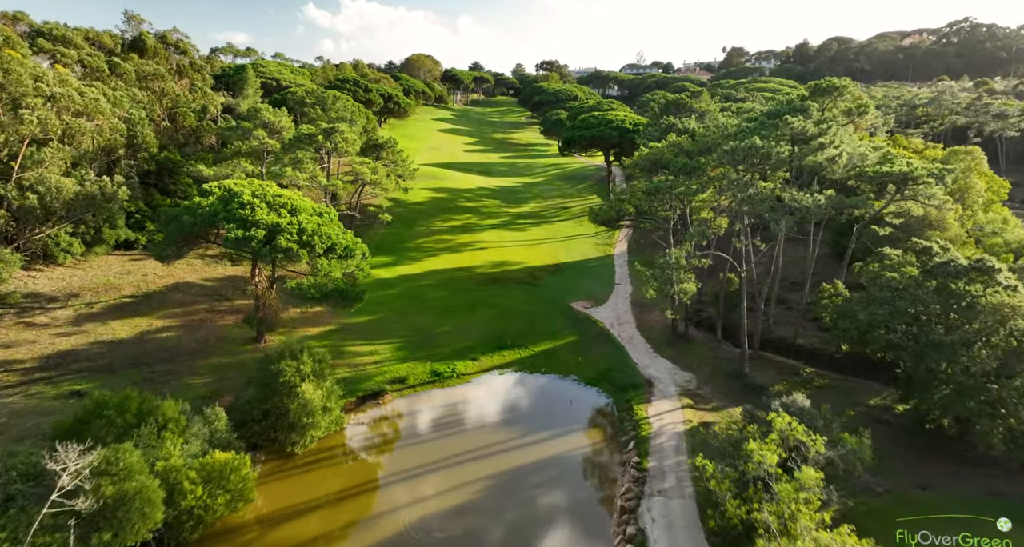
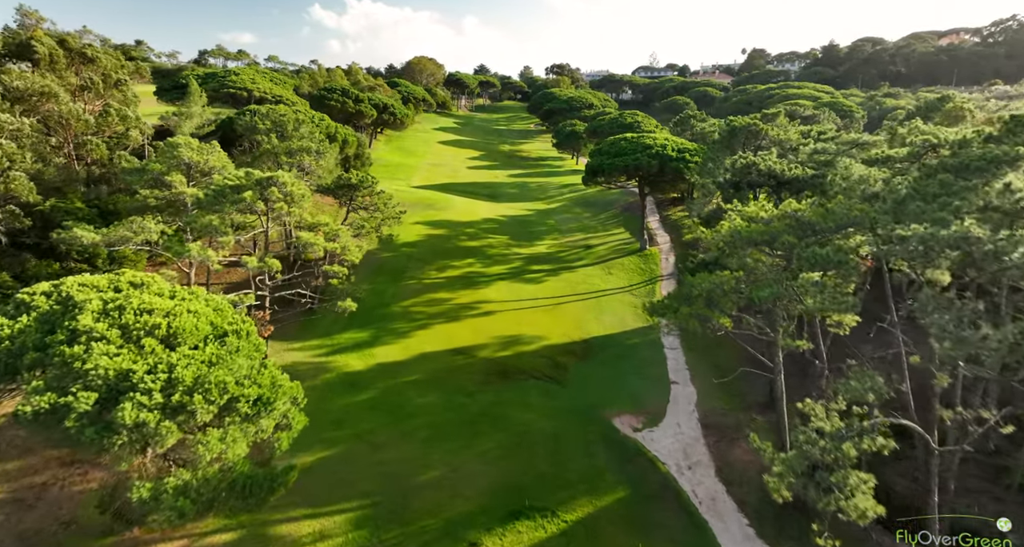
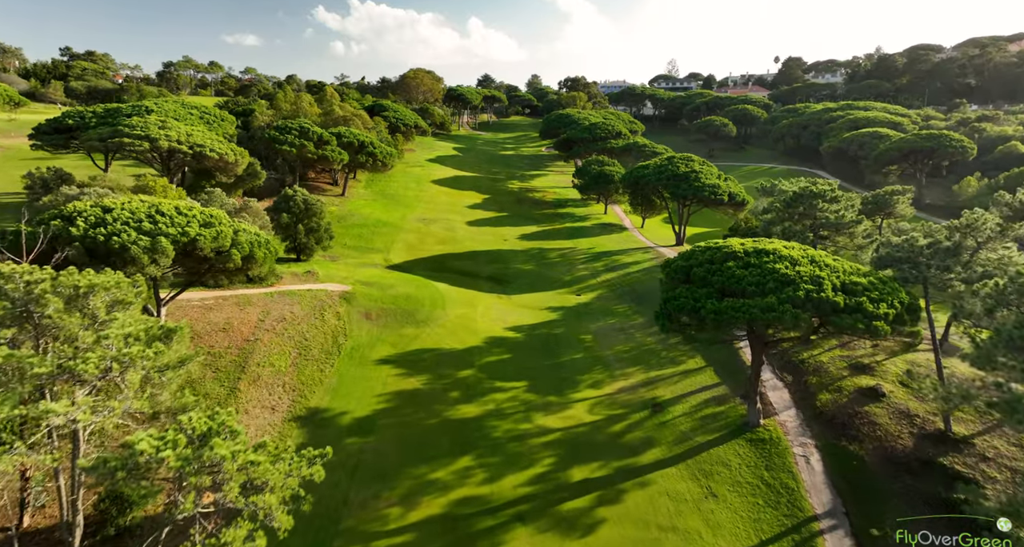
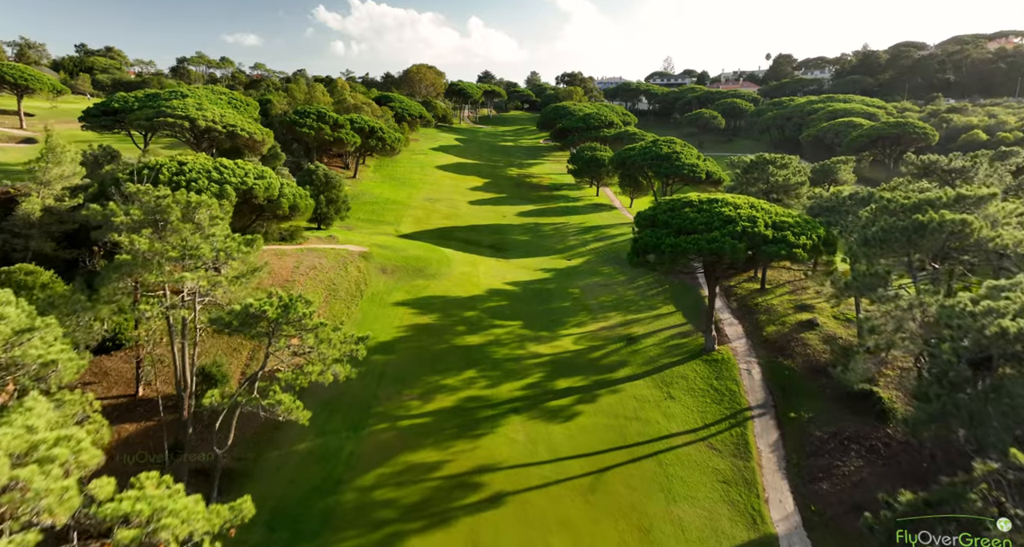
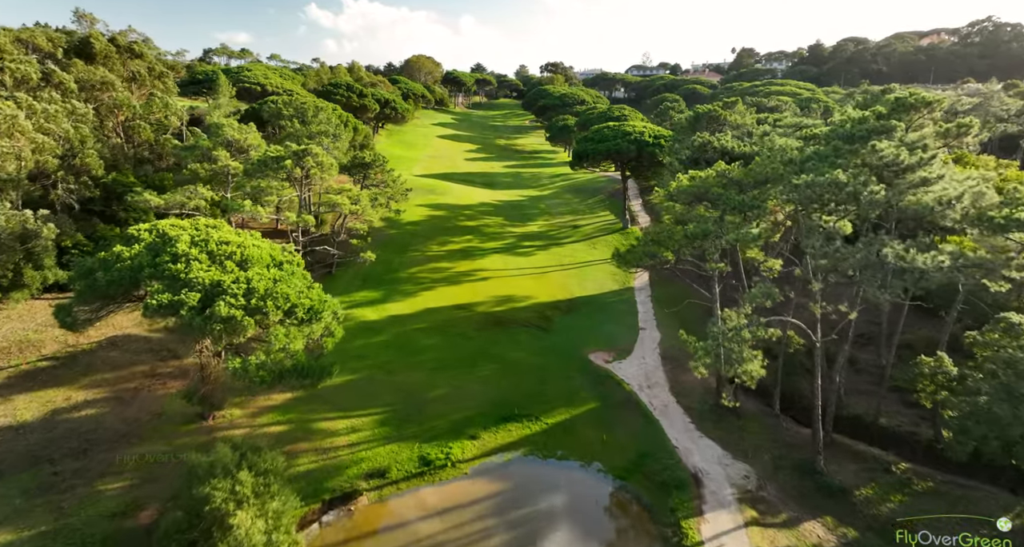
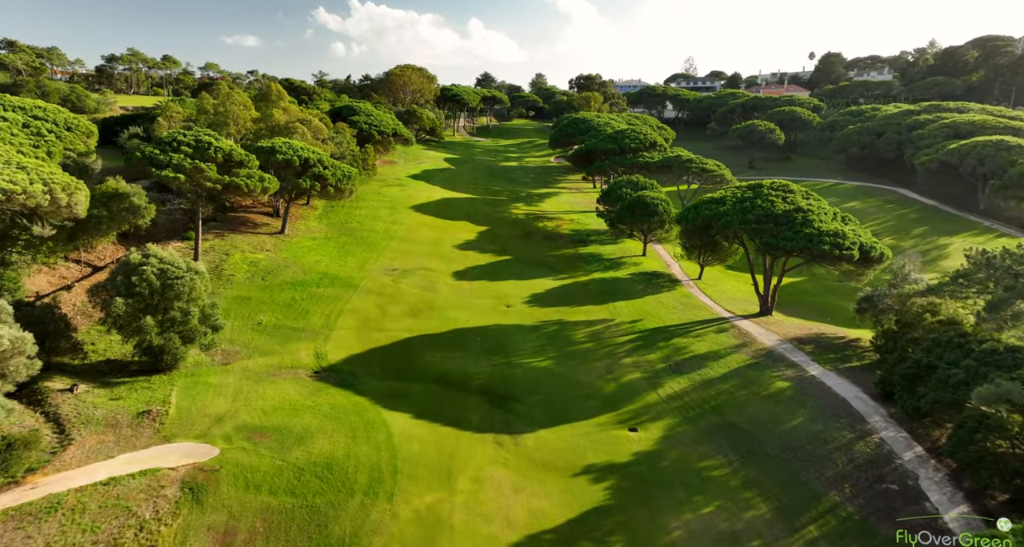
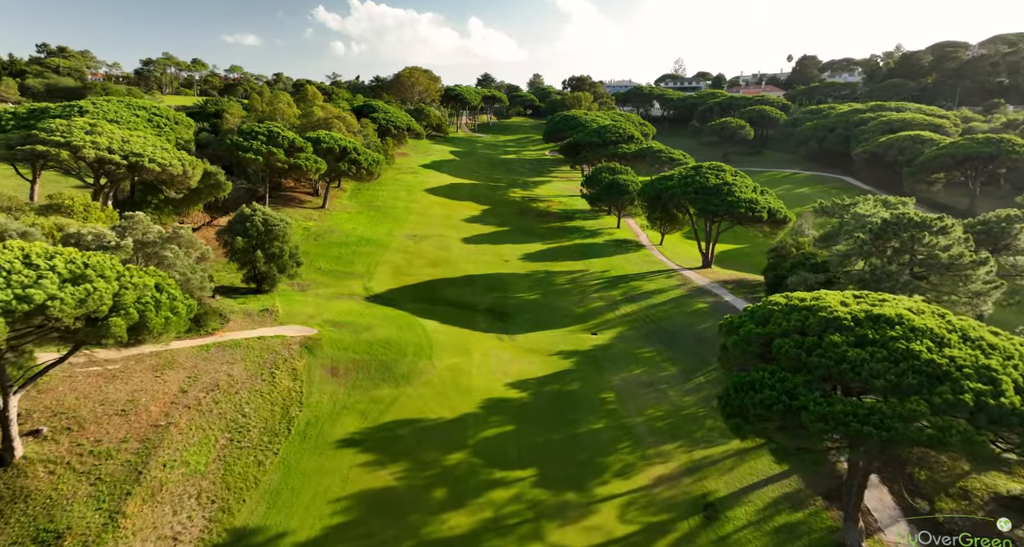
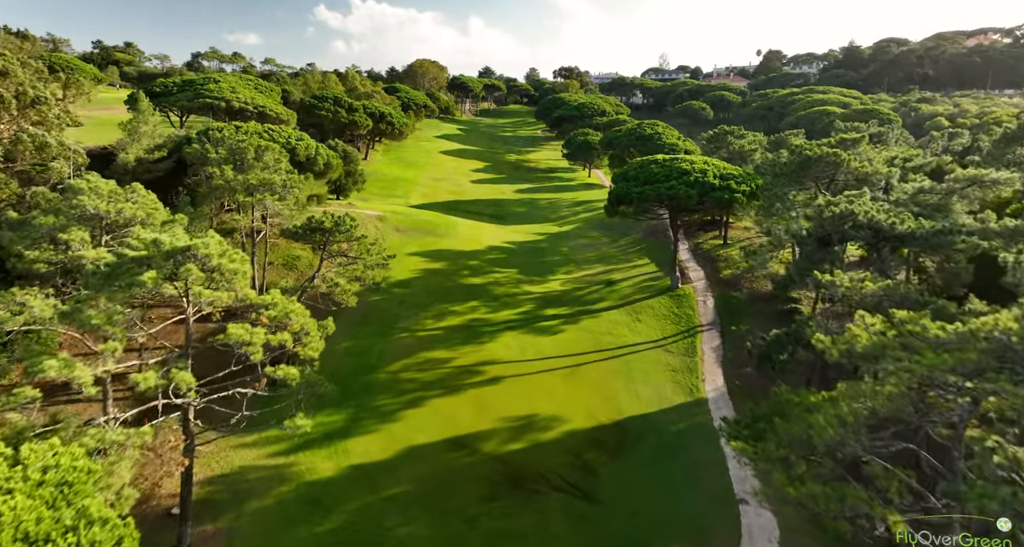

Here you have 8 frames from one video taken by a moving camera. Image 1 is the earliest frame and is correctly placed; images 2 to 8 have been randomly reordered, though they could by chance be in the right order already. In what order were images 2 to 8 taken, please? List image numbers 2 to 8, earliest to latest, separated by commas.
5, 2, 8, 4, 3, 7, 6
